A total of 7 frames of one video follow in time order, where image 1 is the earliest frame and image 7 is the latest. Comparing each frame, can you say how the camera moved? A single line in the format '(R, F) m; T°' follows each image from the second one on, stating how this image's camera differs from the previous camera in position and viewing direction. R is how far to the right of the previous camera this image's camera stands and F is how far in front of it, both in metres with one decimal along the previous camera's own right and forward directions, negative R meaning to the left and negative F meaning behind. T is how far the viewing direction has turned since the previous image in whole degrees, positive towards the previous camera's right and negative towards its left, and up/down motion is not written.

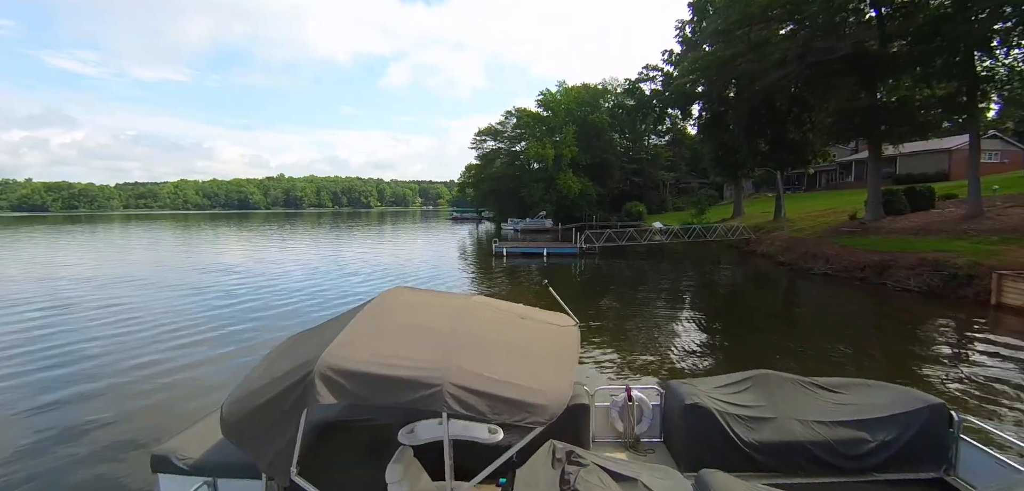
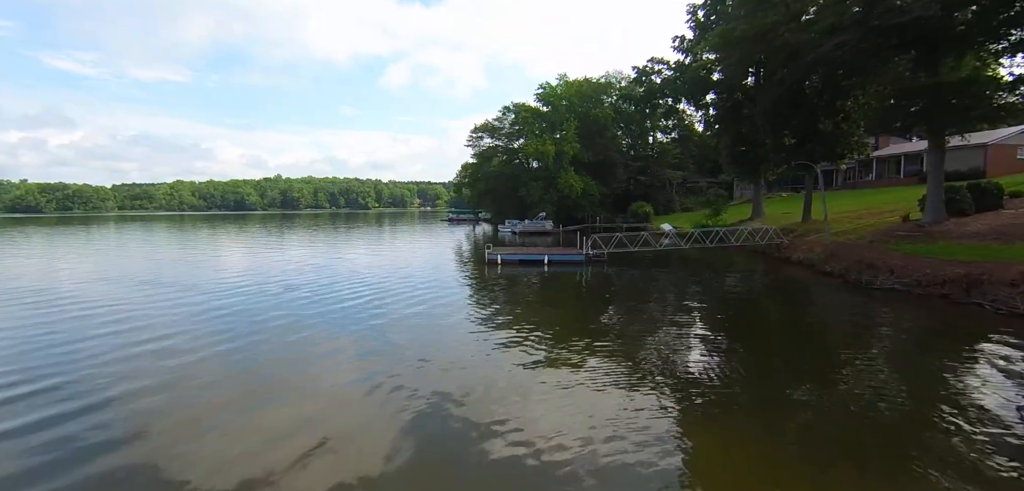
(+0.1, +2.8) m; 0°
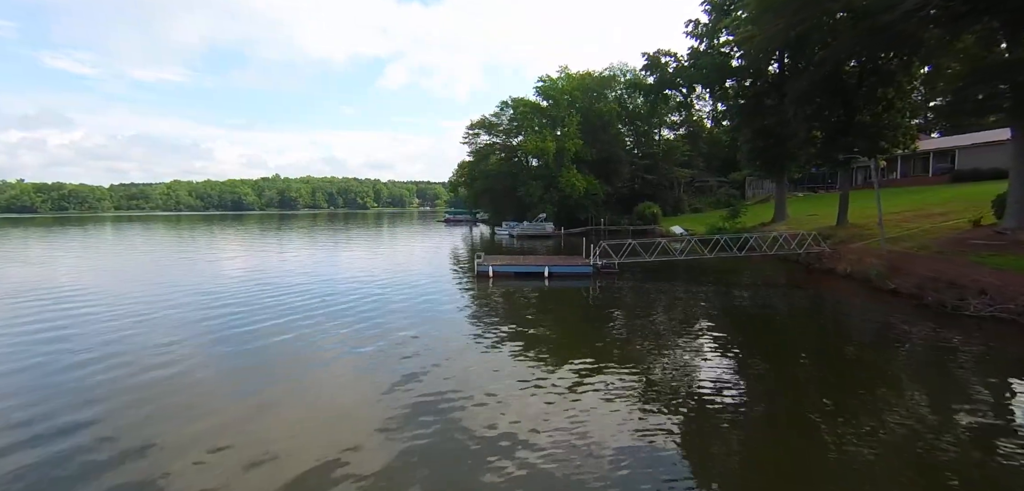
(+0.2, +2.7) m; 0°
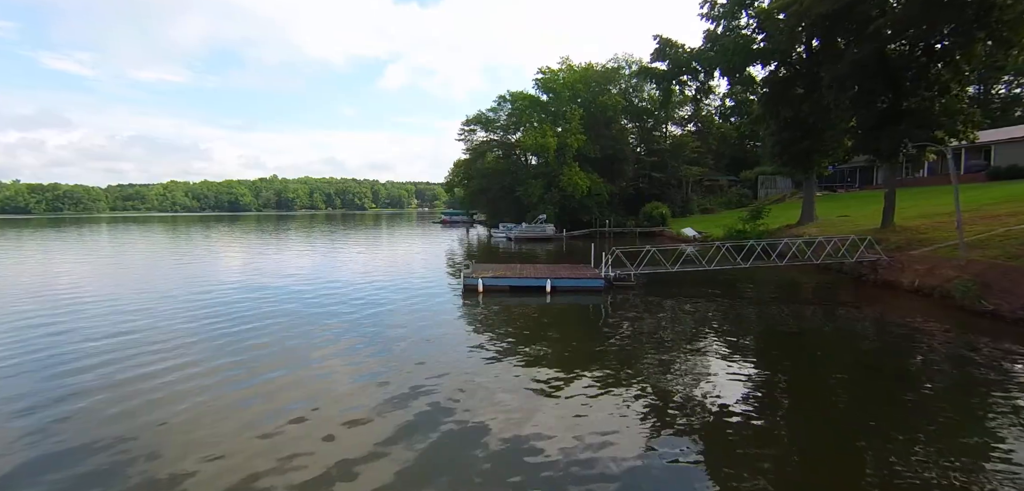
(+0.1, +2.6) m; 0°
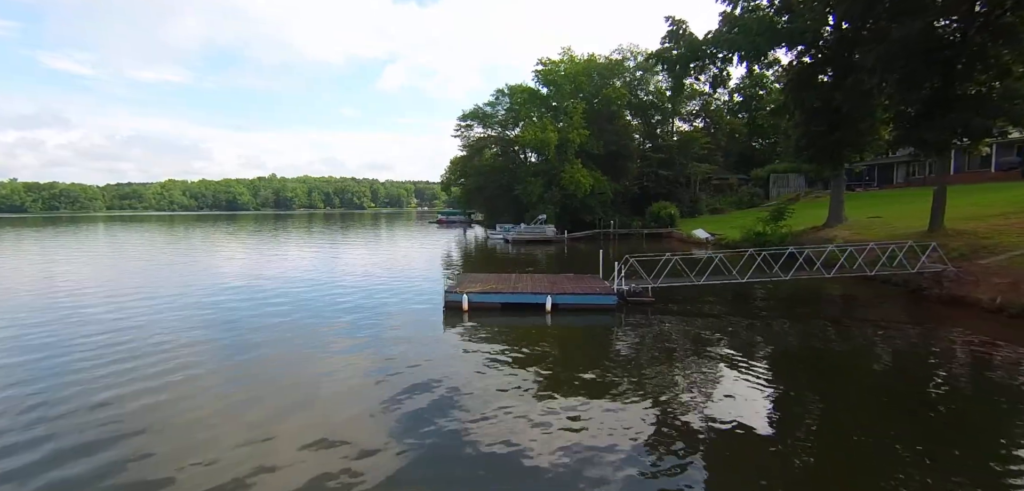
(+0.2, +2.1) m; 0°
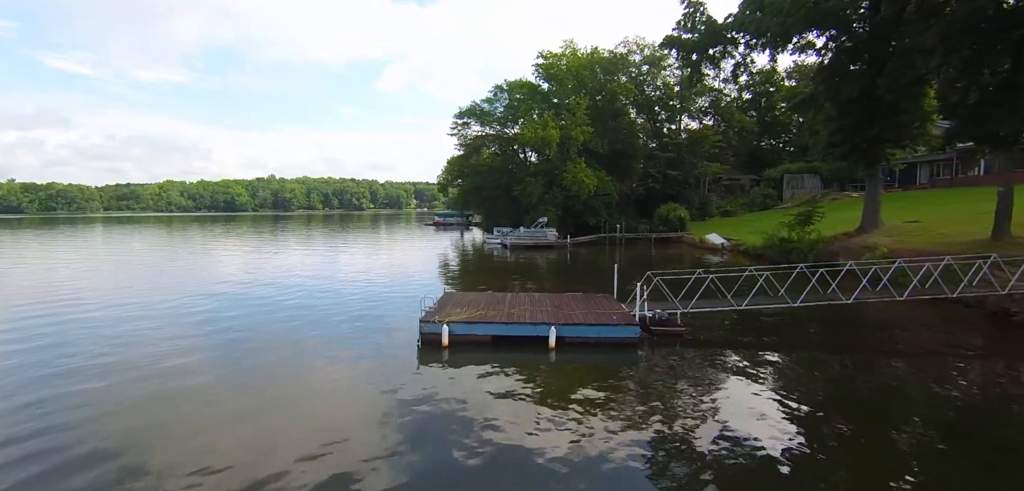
(+0.1, +2.1) m; 0°
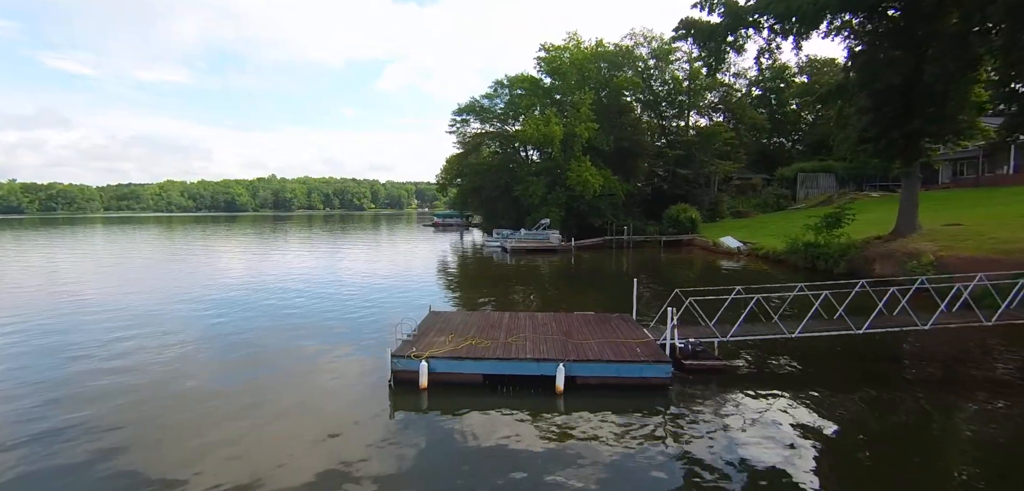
(+0.1, +1.6) m; 0°
